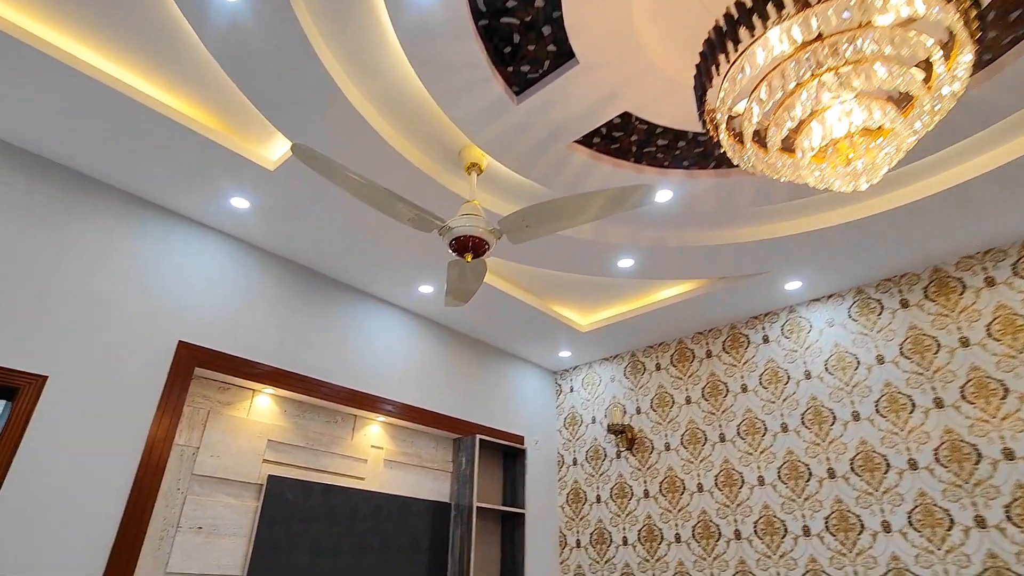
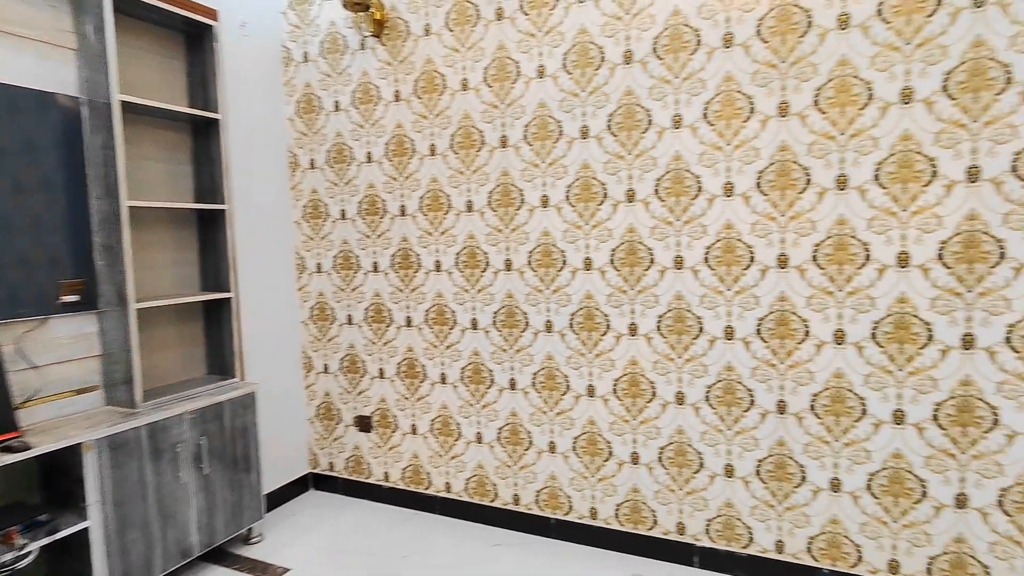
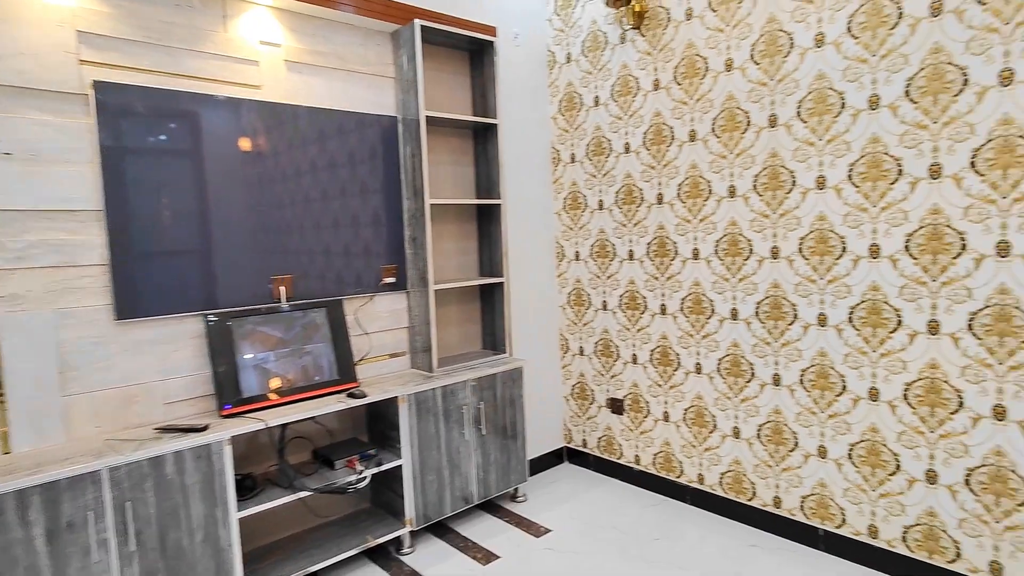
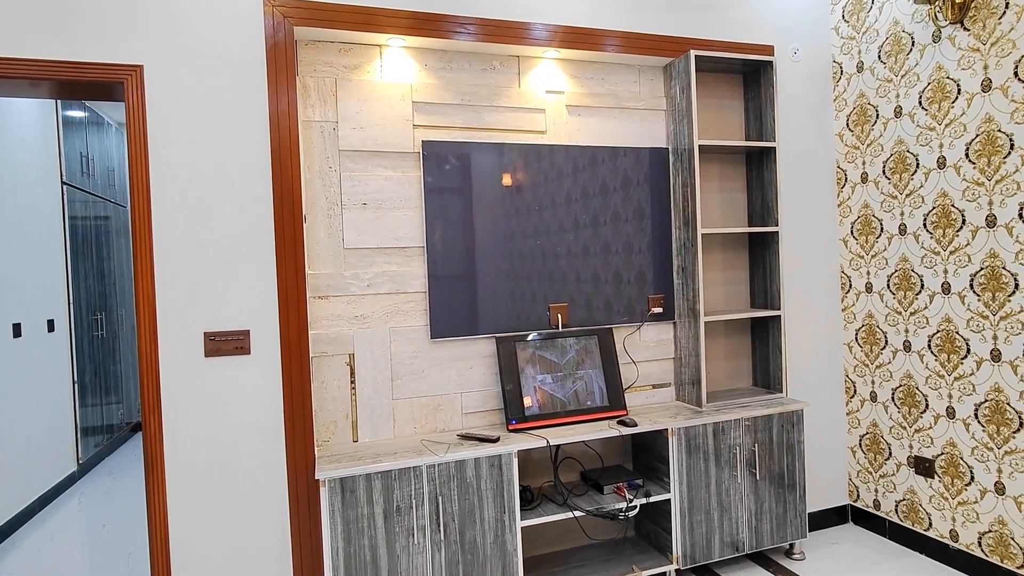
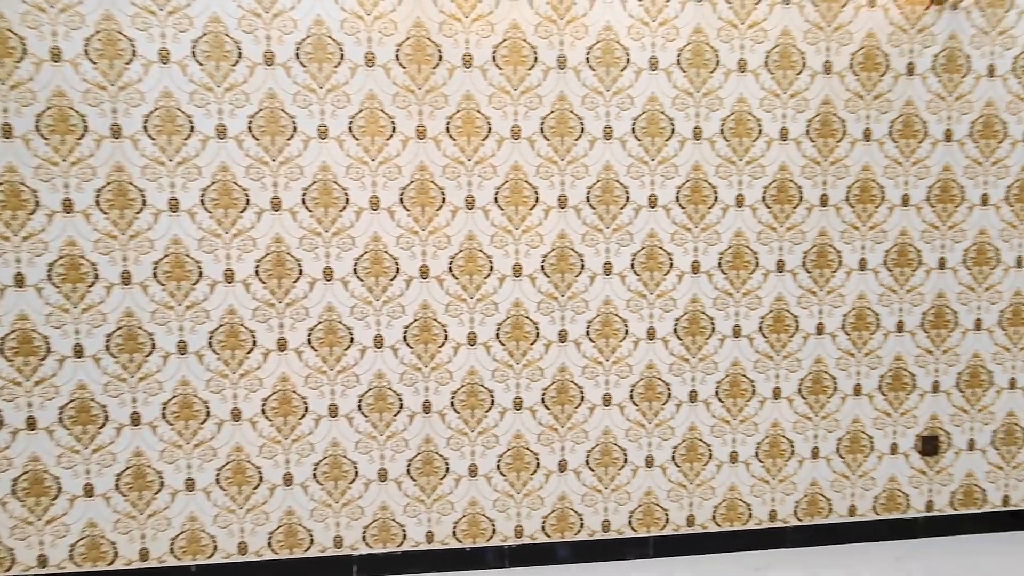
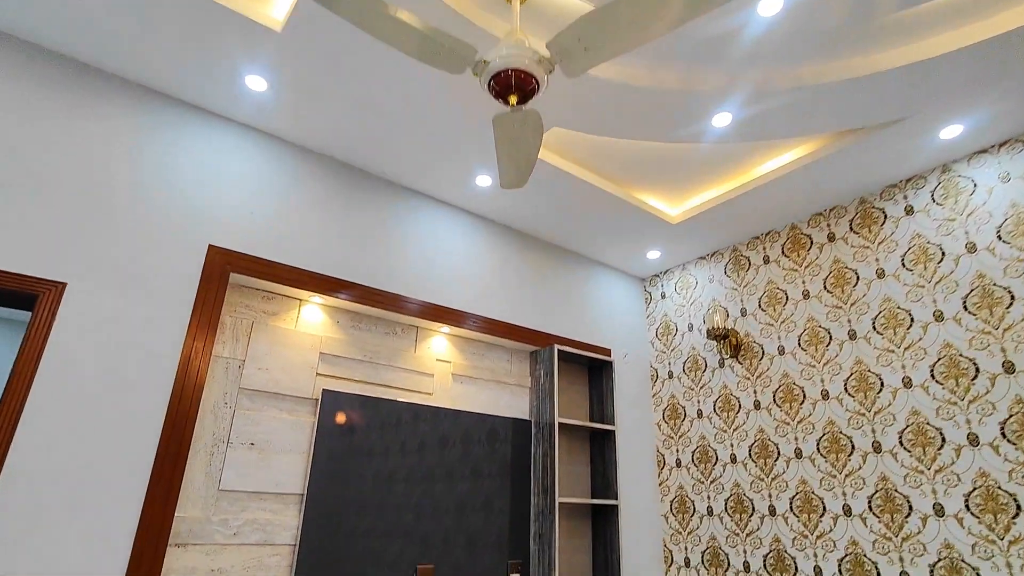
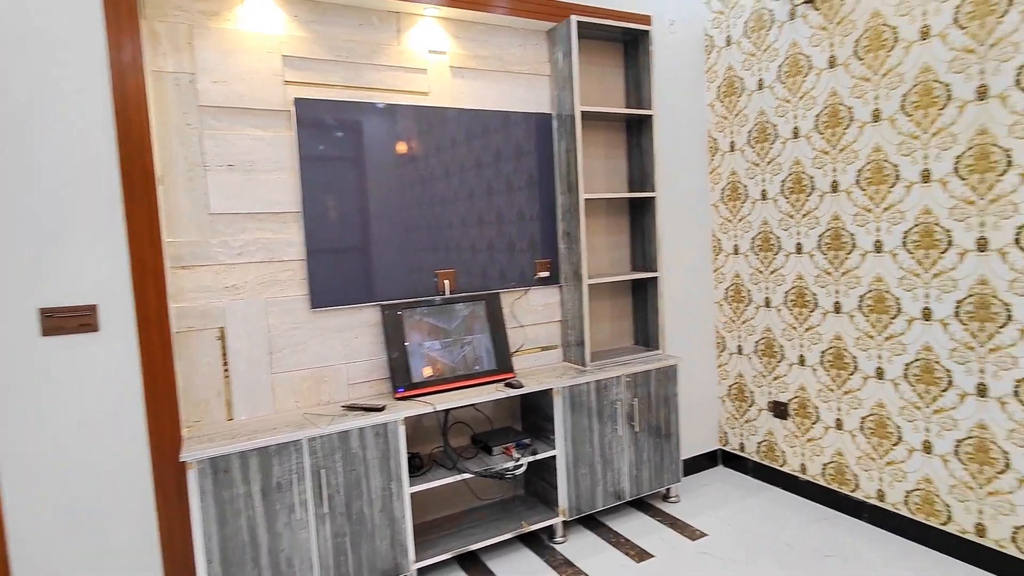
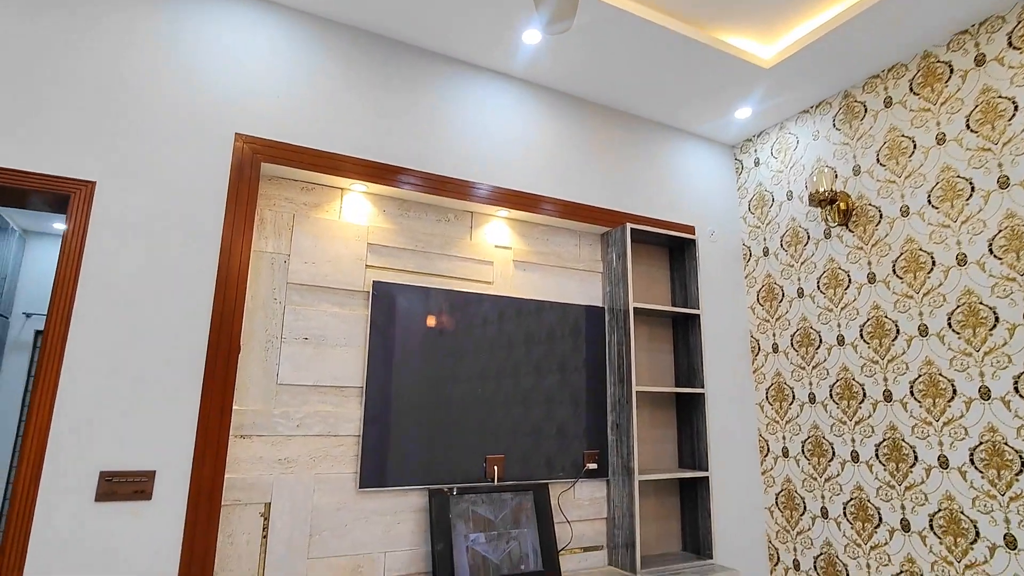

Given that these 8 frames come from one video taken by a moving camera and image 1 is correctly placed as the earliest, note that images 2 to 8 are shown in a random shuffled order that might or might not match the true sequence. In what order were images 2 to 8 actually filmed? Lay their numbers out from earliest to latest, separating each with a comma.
6, 8, 4, 7, 3, 2, 5
